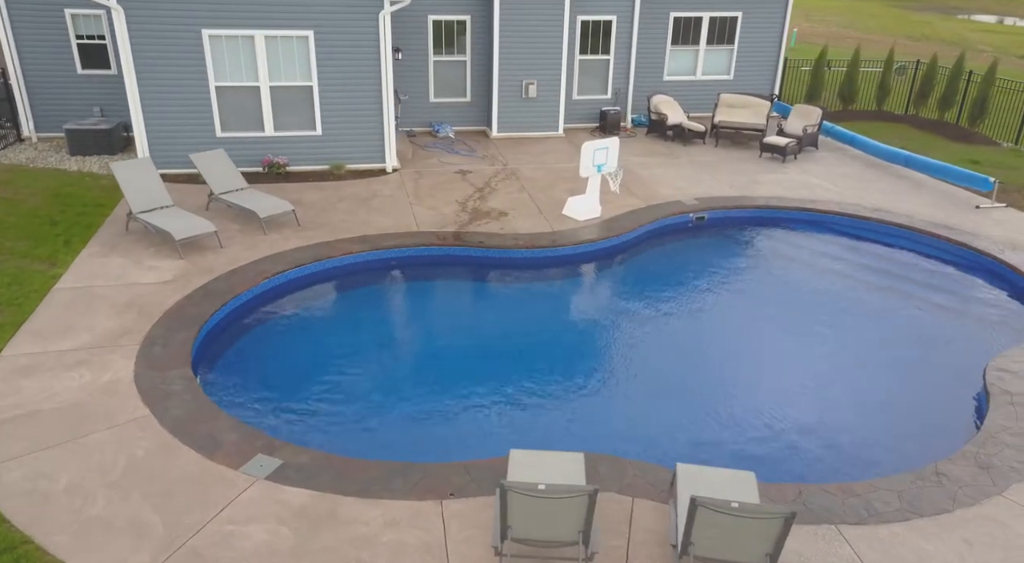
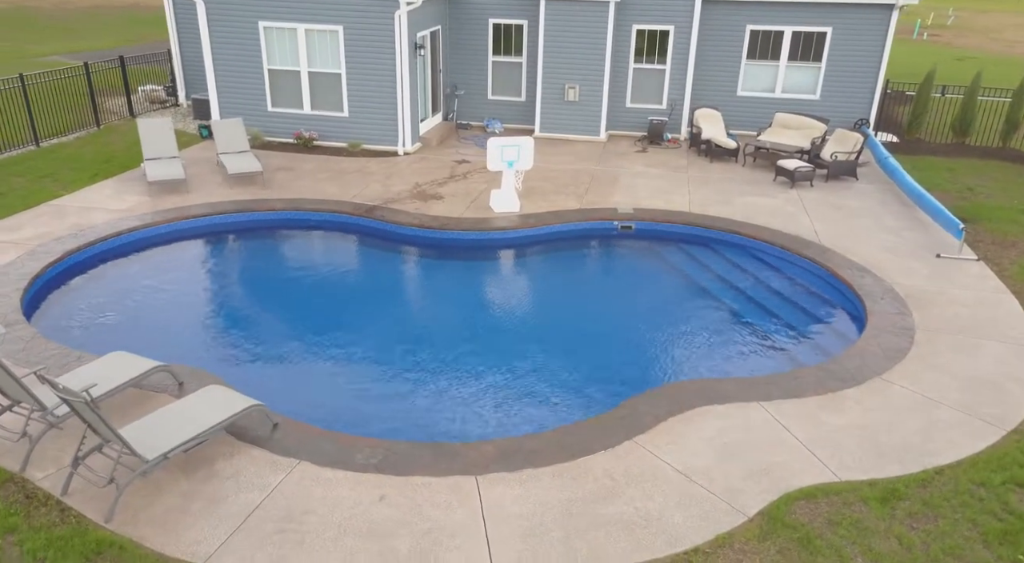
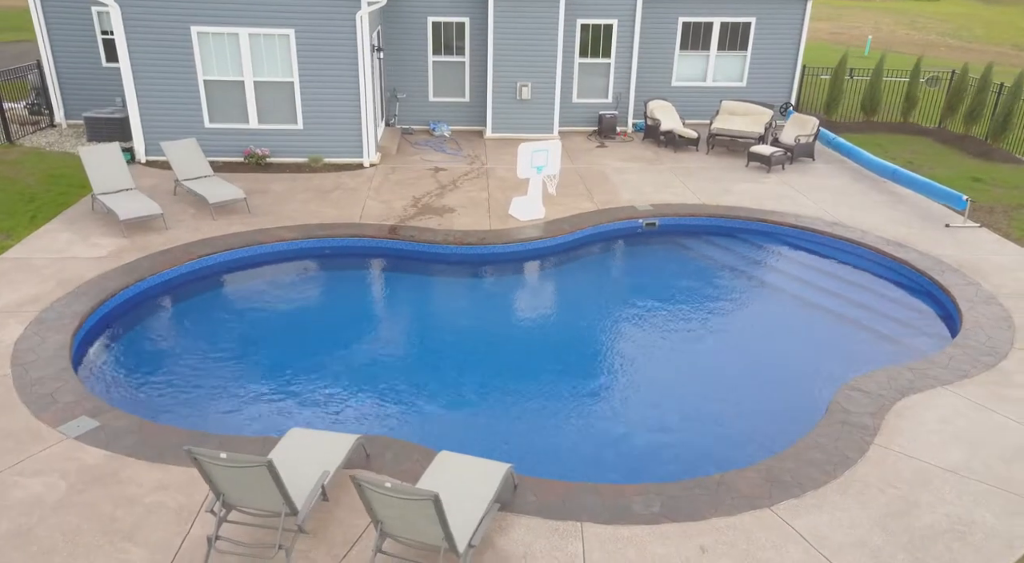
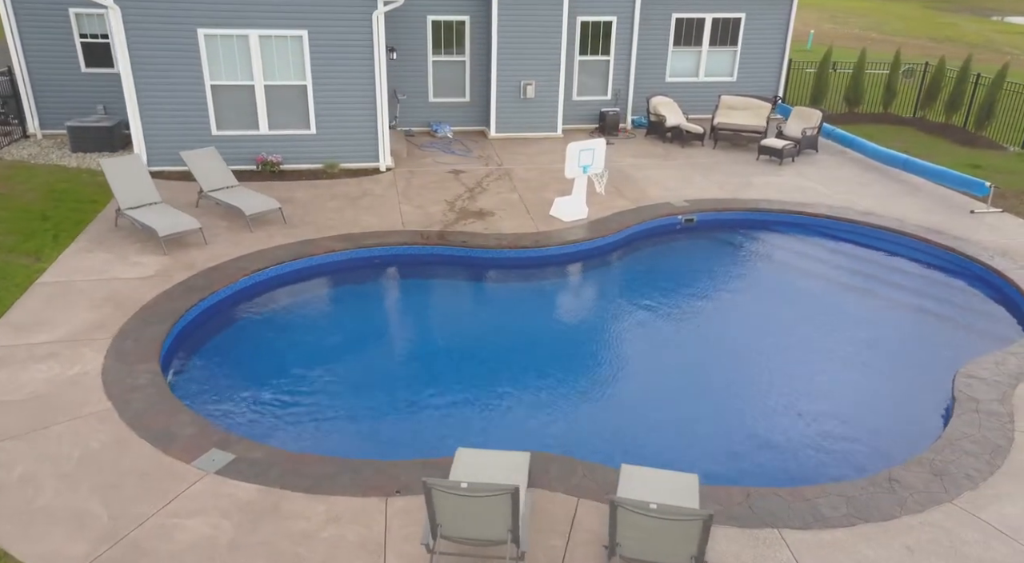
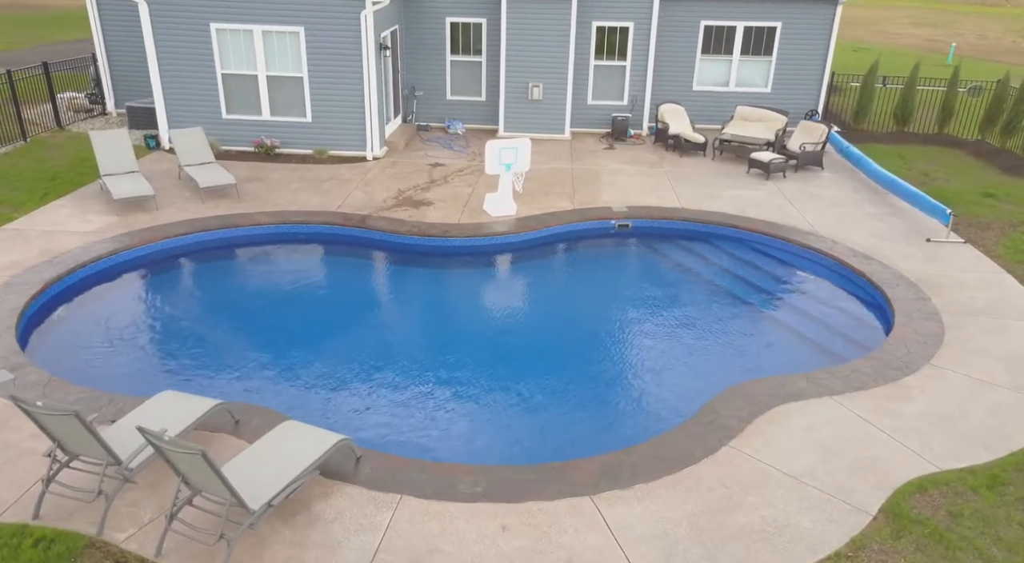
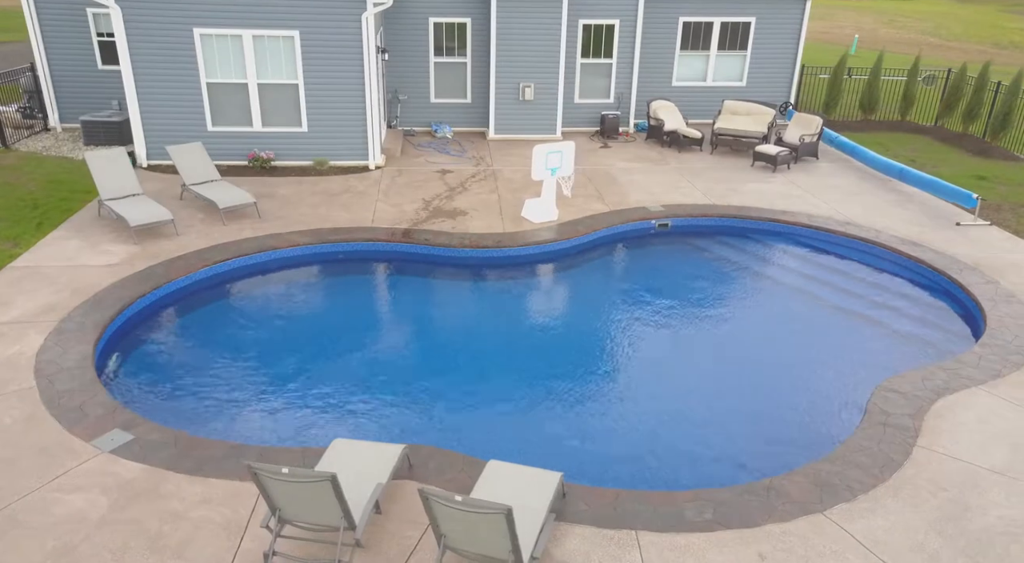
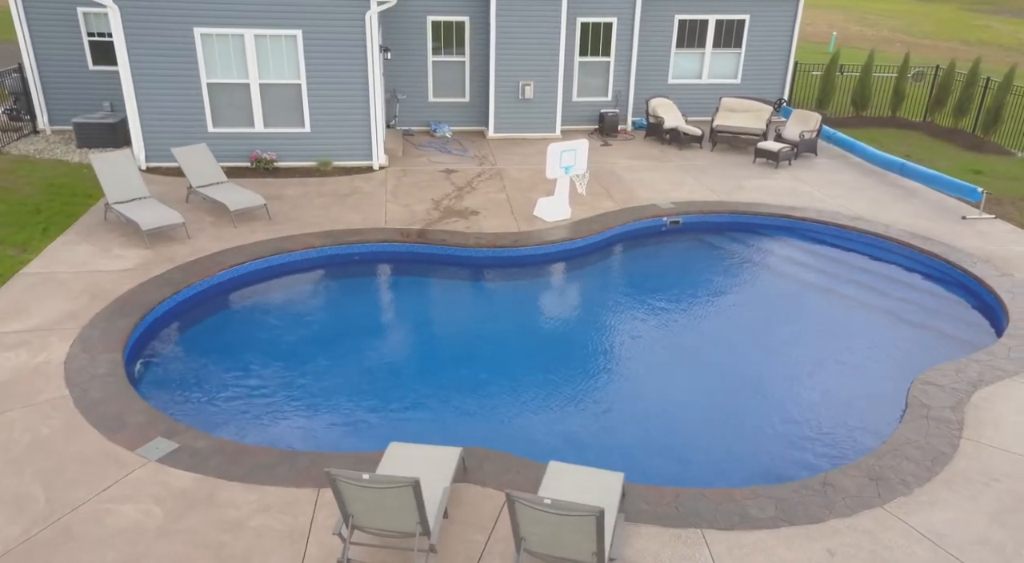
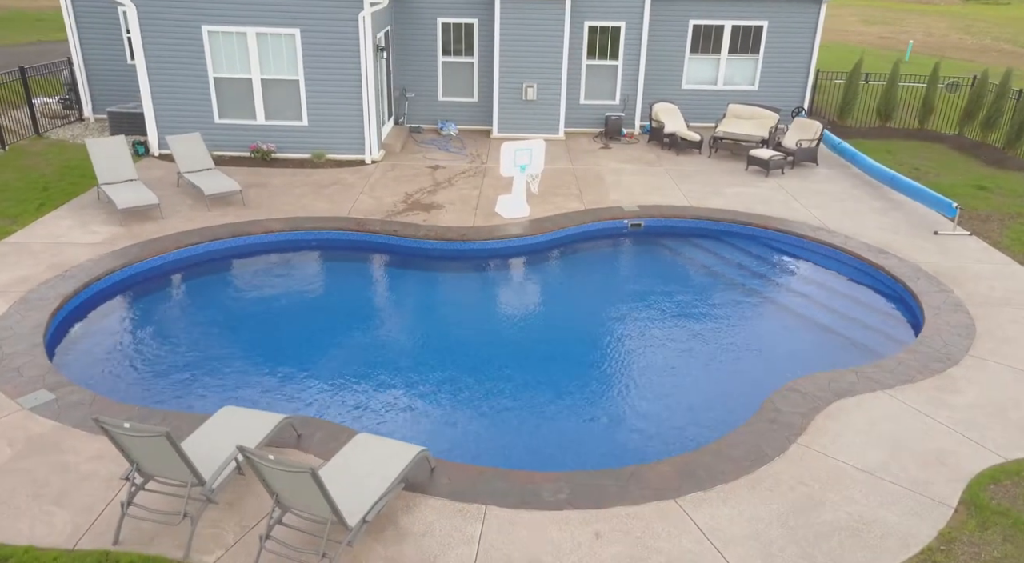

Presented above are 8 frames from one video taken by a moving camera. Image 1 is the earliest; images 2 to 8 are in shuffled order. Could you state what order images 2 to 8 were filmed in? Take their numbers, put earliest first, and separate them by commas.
4, 7, 6, 3, 8, 5, 2
